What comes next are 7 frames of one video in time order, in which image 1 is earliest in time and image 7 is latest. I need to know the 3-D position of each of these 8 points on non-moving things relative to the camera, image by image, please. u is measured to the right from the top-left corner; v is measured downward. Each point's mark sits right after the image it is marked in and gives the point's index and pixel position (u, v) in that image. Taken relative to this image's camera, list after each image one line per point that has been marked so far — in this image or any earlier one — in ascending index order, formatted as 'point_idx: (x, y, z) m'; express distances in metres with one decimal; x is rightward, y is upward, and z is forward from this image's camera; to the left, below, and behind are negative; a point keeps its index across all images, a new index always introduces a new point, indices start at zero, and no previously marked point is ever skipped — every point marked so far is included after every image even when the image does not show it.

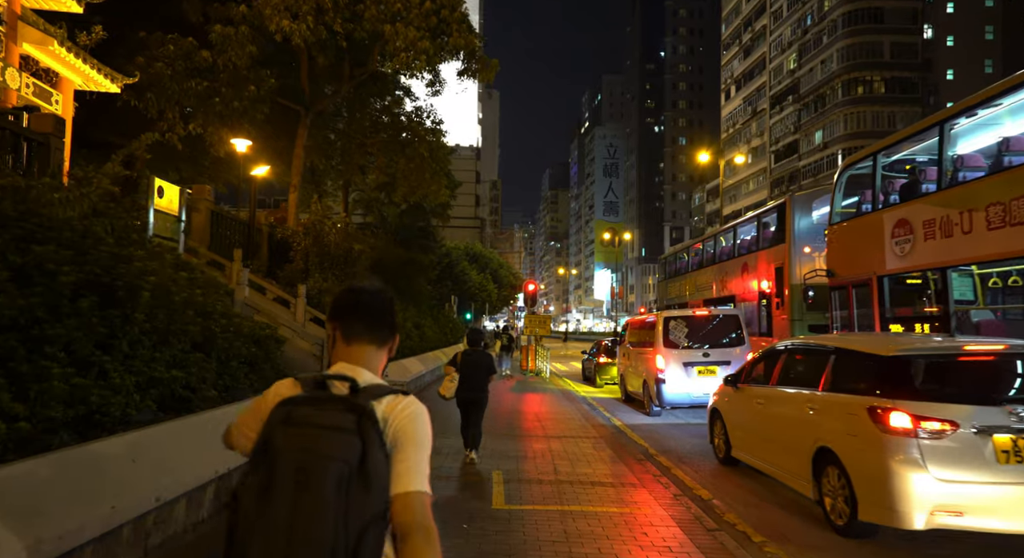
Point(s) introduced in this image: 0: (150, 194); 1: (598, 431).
0: (-4.3, +1.0, +8.2) m
1: (+1.4, -2.6, +11.7) m
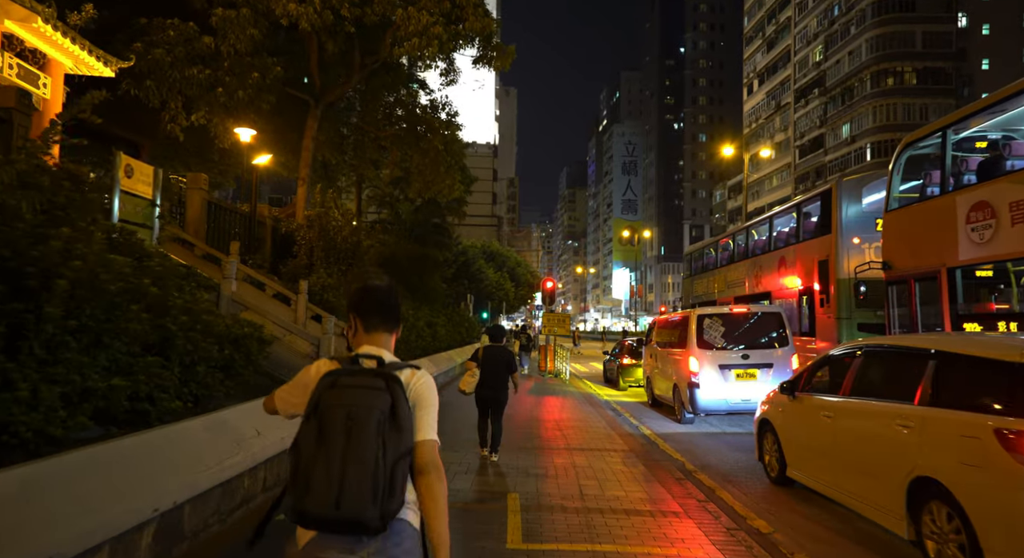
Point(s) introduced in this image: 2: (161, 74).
0: (-4.2, +1.1, +7.2) m
1: (+1.7, -2.5, +10.5) m
2: (-9.1, +5.3, +17.8) m
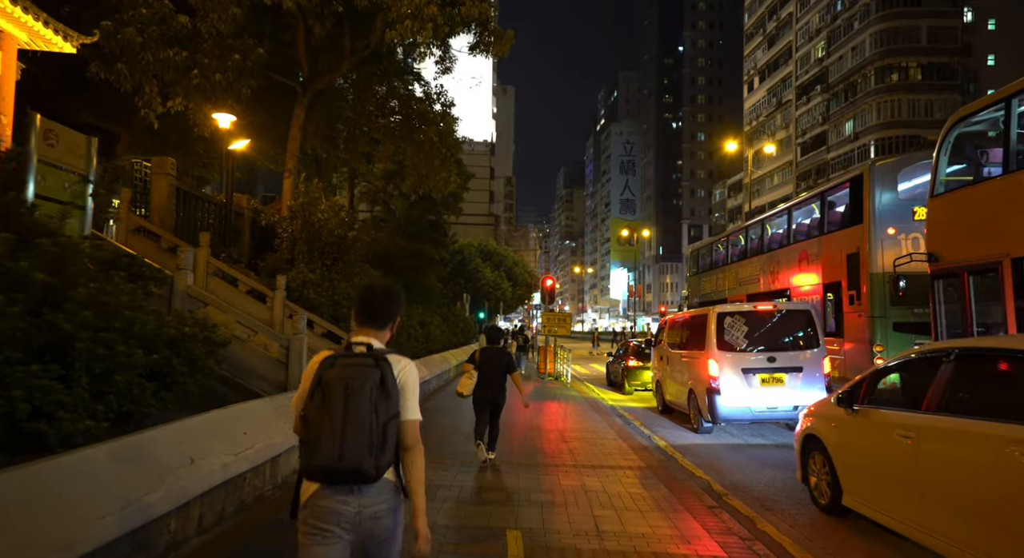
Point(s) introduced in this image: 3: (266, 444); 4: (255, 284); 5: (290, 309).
0: (-4.1, +1.2, +5.9) m
1: (+1.7, -2.4, +9.3) m
2: (-9.1, +5.4, +16.6) m
3: (-2.1, -1.4, +5.8) m
4: (-4.5, -0.1, +12.0) m
5: (-3.9, -0.5, +12.1) m
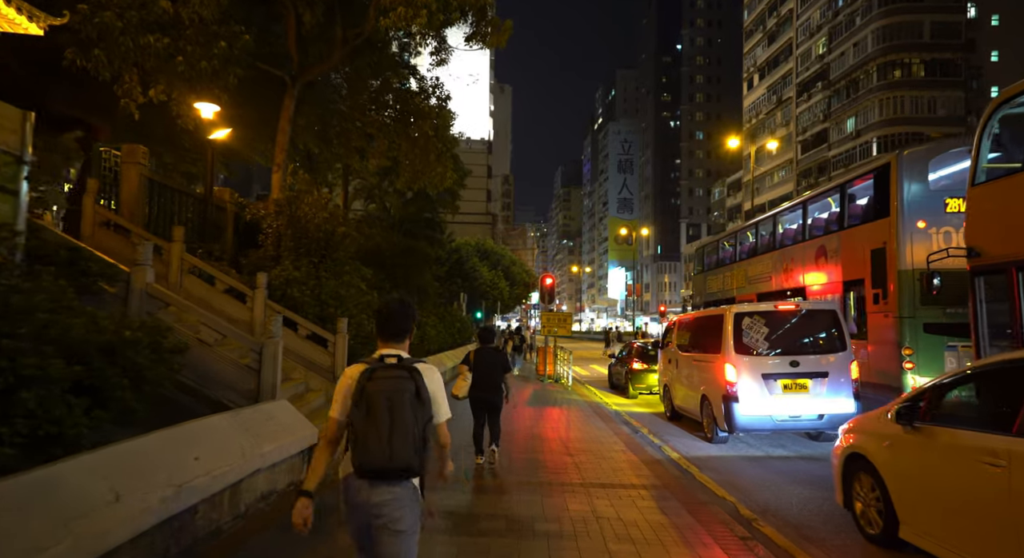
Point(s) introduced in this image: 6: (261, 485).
0: (-4.1, +1.2, +5.1) m
1: (+1.7, -2.4, +8.4) m
2: (-9.2, +5.4, +15.7) m
3: (-2.1, -1.4, +4.9) m
4: (-4.5, 0.0, +11.1) m
5: (-3.9, -0.5, +11.2) m
6: (-2.1, -1.7, +5.8) m
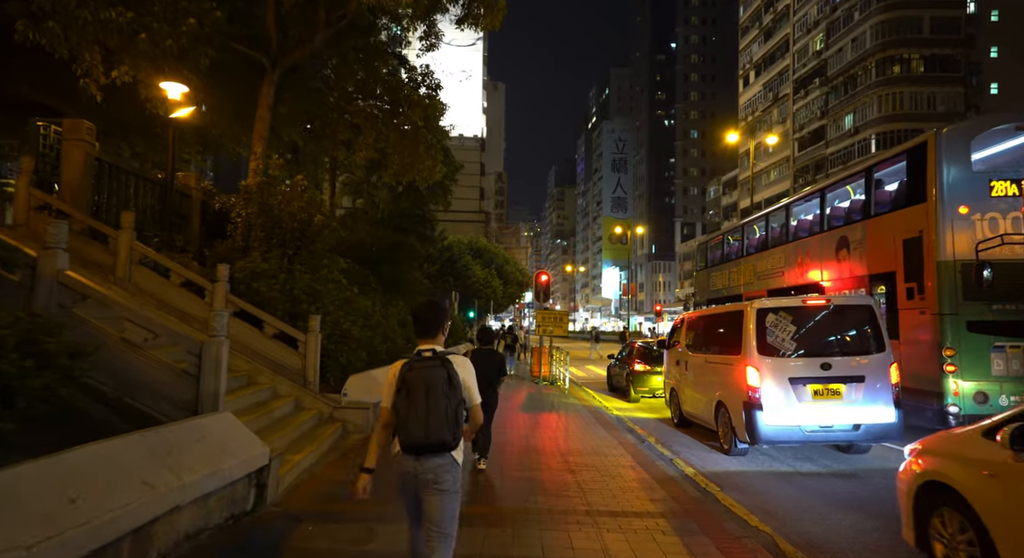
0: (-4.2, +1.4, +3.8) m
1: (+1.6, -2.2, +7.2) m
2: (-9.3, +5.5, +14.4) m
3: (-2.1, -1.3, +3.7) m
4: (-4.6, +0.1, +9.9) m
5: (-4.0, -0.4, +10.0) m
6: (-2.2, -1.6, +4.5) m
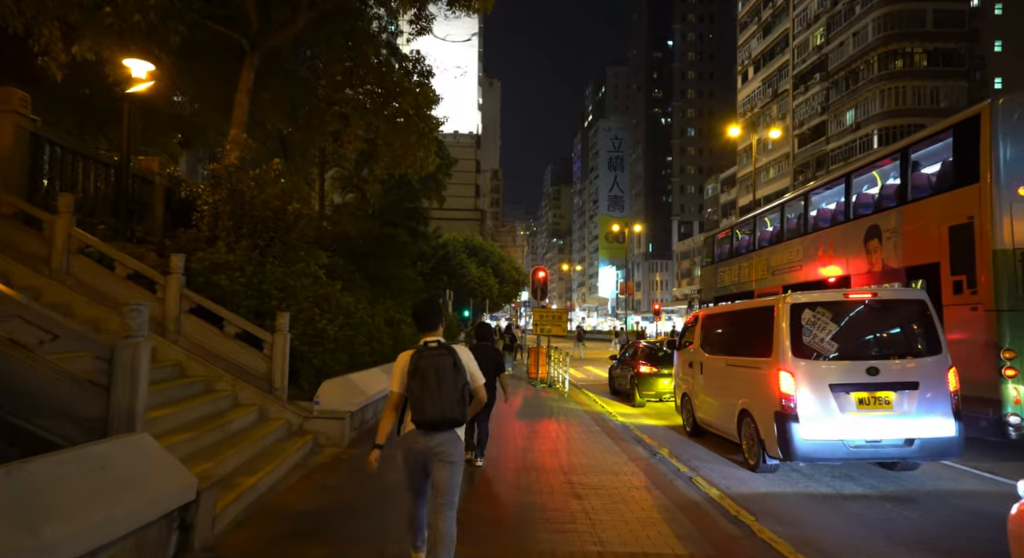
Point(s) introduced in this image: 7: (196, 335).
0: (-4.2, +1.4, +2.6) m
1: (+1.6, -2.1, +6.0) m
2: (-9.4, +5.6, +13.1) m
3: (-2.2, -1.2, +2.5) m
4: (-4.7, +0.2, +8.6) m
5: (-4.1, -0.3, +8.7) m
6: (-2.2, -1.5, +3.3) m
7: (-4.1, -0.7, +8.9) m
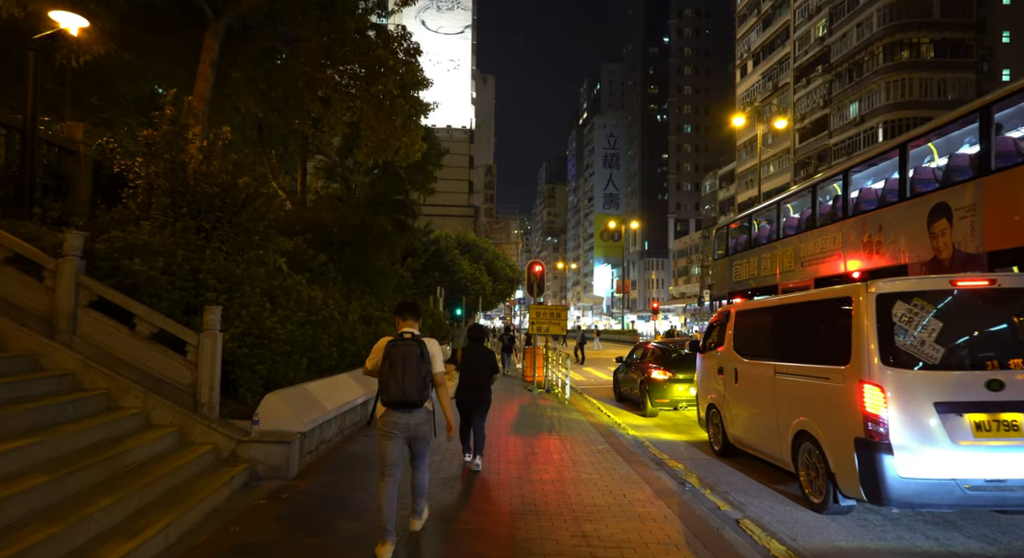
0: (-4.2, +1.6, +0.6) m
1: (+1.5, -2.0, +4.1) m
2: (-9.5, +5.8, +11.1) m
3: (-2.2, -1.0, +0.5) m
4: (-4.7, +0.3, +6.6) m
5: (-4.1, -0.1, +6.7) m
6: (-2.2, -1.4, +1.3) m
7: (-4.1, -0.6, +6.9) m
